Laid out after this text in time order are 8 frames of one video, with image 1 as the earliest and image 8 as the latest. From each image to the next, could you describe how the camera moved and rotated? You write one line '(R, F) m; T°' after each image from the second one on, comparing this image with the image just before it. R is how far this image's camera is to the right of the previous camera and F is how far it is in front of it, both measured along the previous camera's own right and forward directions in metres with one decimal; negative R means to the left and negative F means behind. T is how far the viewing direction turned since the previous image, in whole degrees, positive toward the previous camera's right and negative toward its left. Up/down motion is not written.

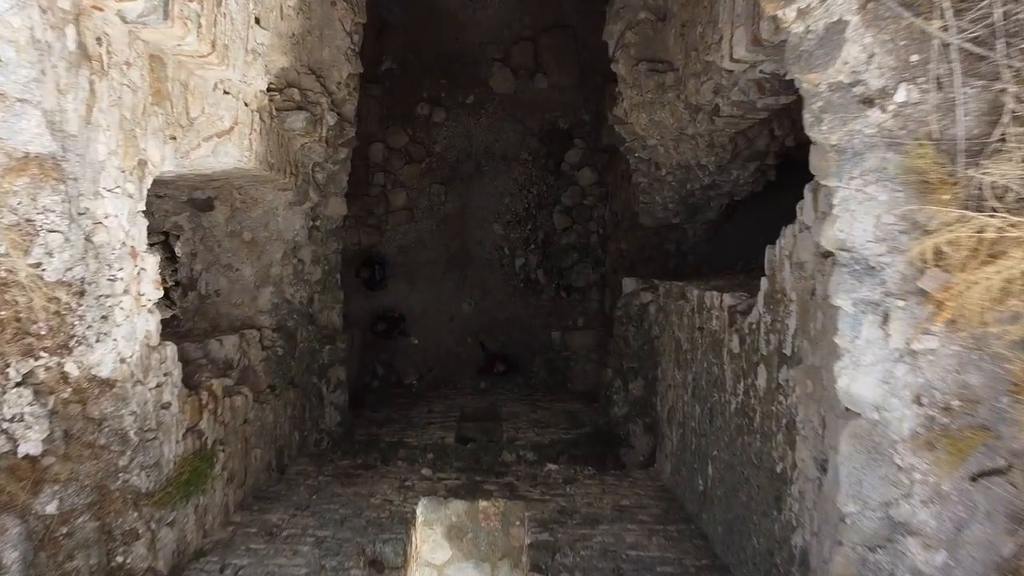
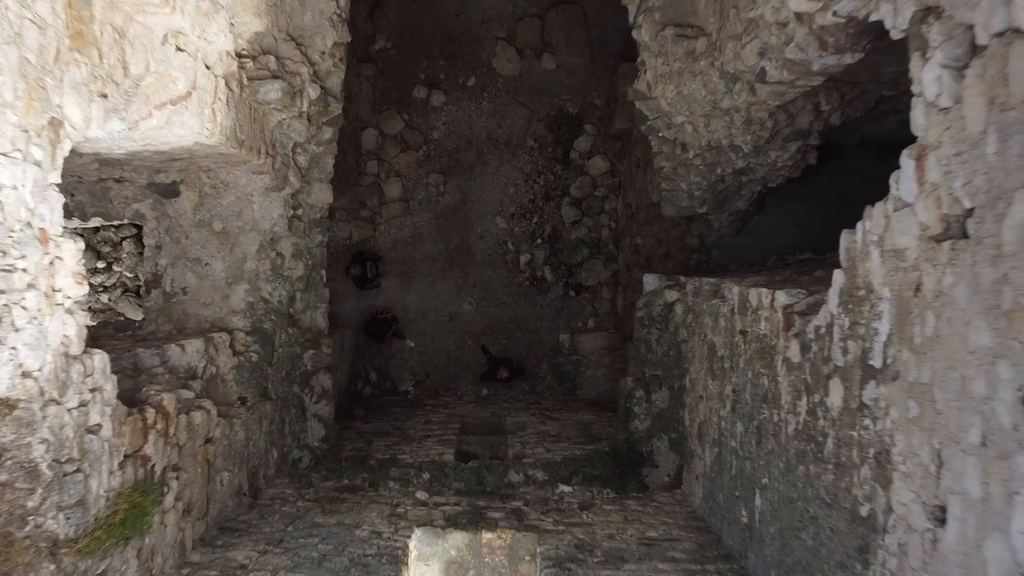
(0.0, +0.4) m; 0°
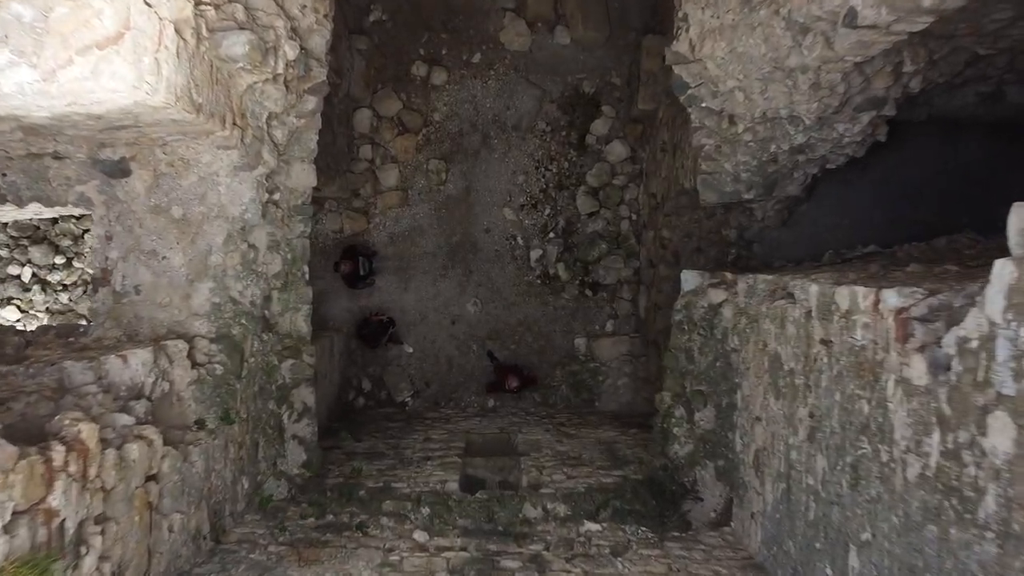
(-0.1, +0.5) m; 0°
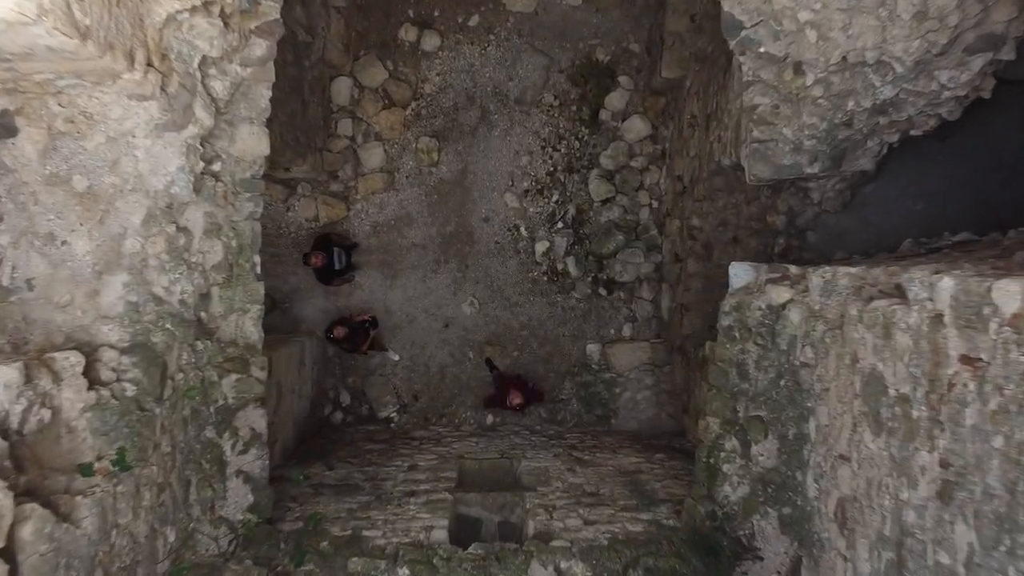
(0.0, +0.6) m; 0°
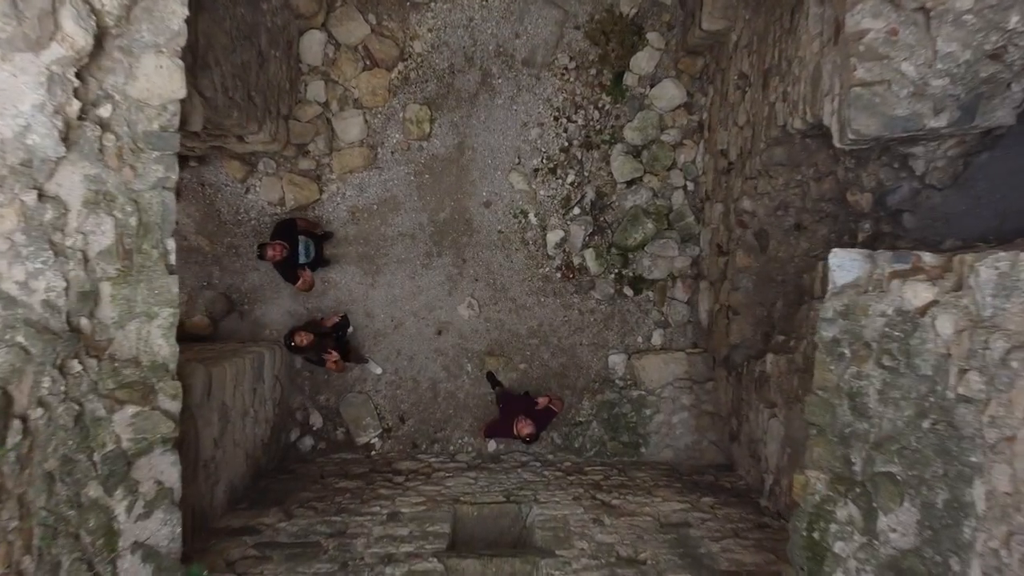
(0.0, +0.7) m; 0°
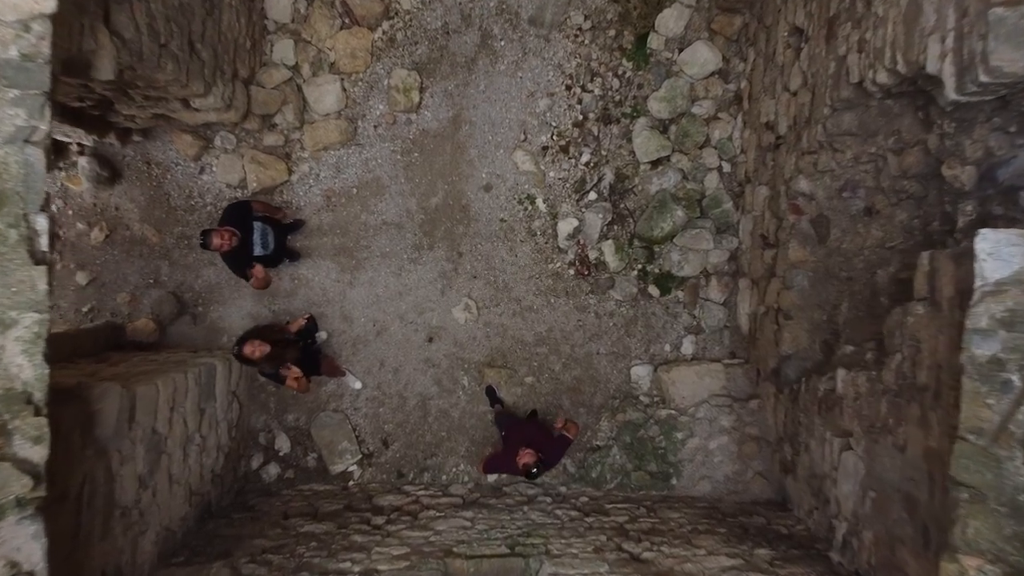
(0.0, +0.5) m; 0°
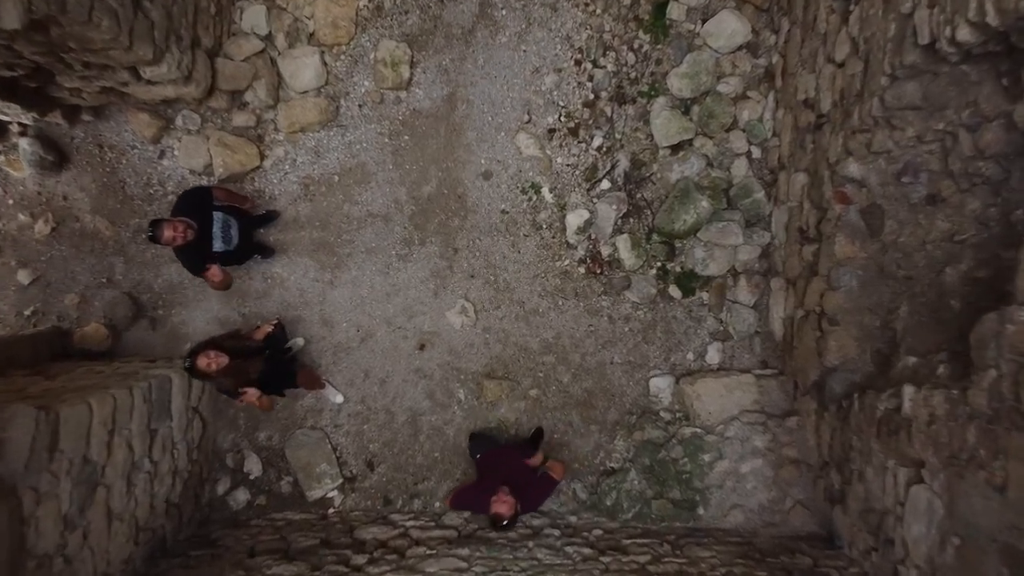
(0.0, +0.3) m; 0°
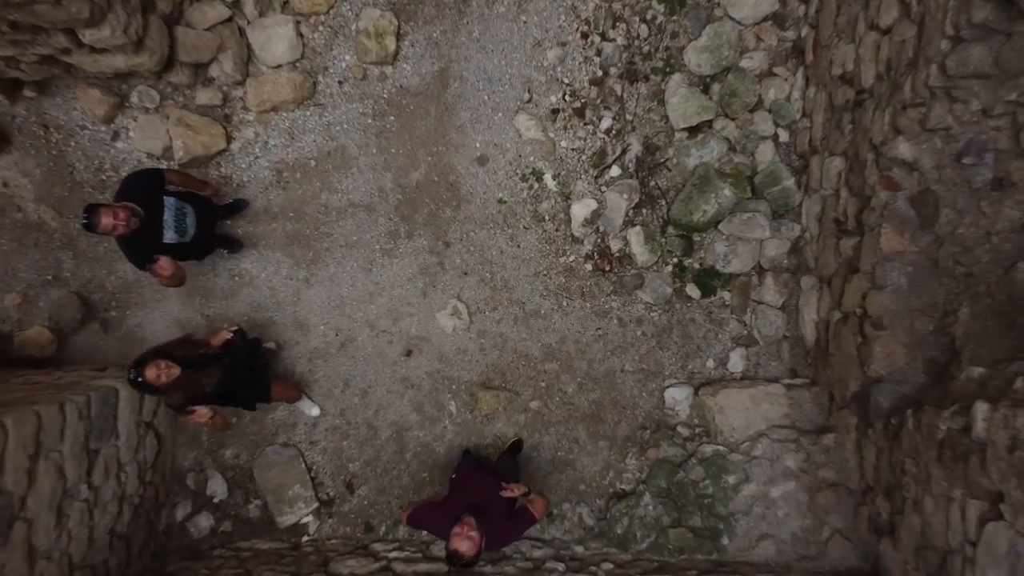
(0.0, +0.3) m; 0°
